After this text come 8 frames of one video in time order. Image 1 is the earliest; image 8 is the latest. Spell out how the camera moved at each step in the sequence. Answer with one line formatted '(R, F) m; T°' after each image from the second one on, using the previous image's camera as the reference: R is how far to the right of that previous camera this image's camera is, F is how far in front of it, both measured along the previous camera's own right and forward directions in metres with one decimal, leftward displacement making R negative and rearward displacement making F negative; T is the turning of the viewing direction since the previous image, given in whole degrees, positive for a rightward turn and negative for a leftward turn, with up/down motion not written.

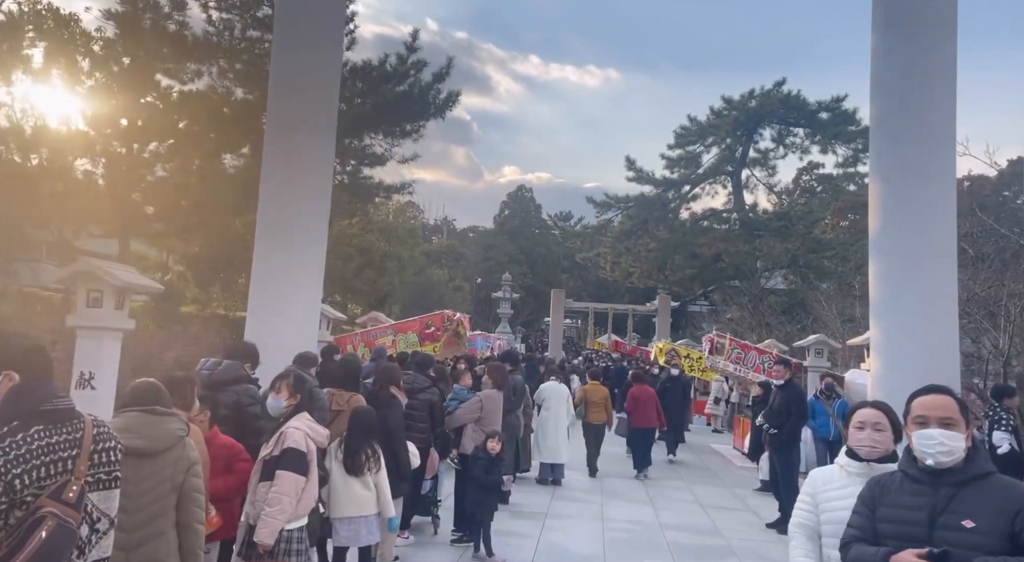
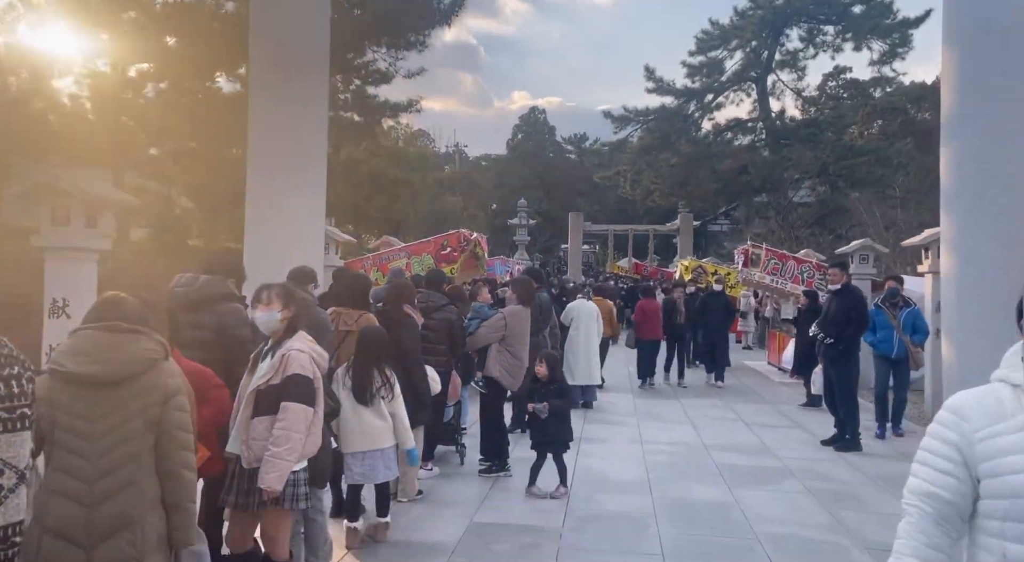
(-0.1, +0.9) m; -1°
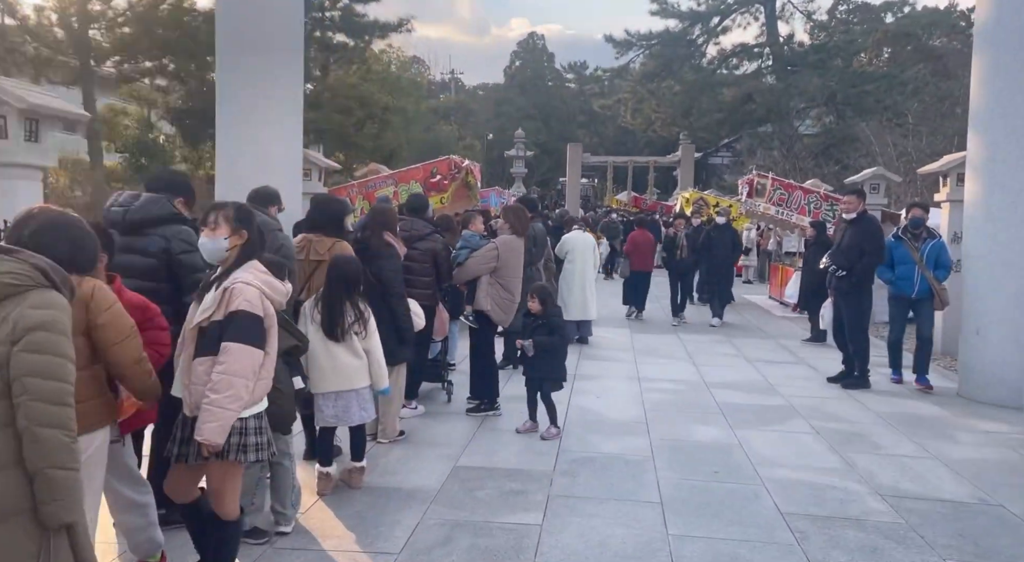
(+0.1, +0.5) m; 0°
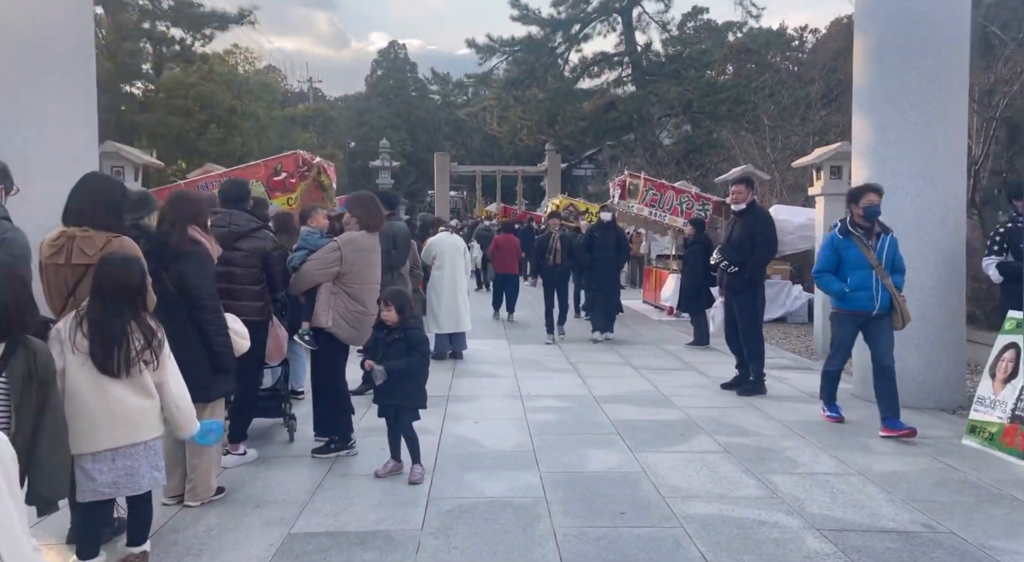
(+0.1, +1.1) m; +9°
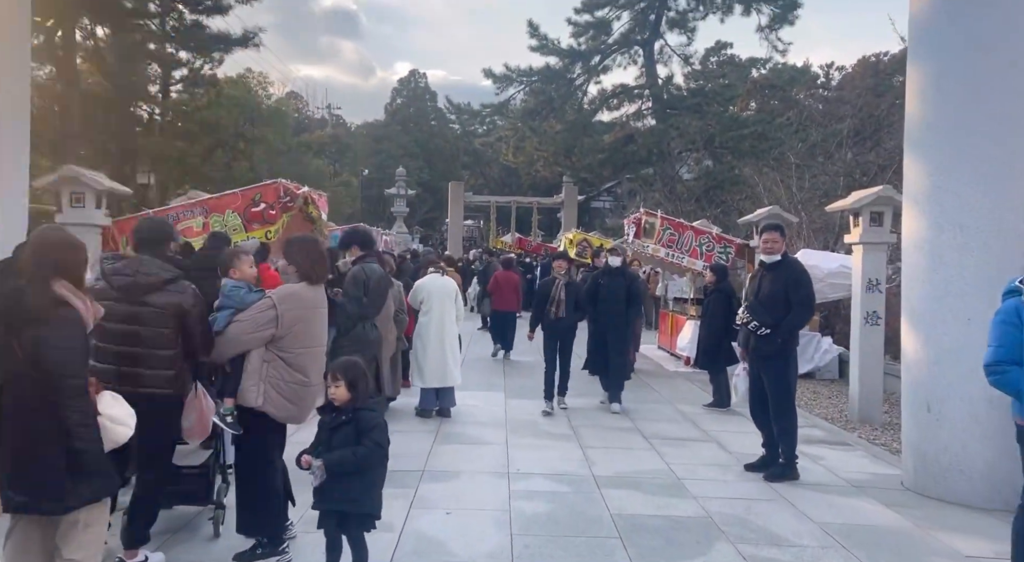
(+0.2, +1.0) m; -1°
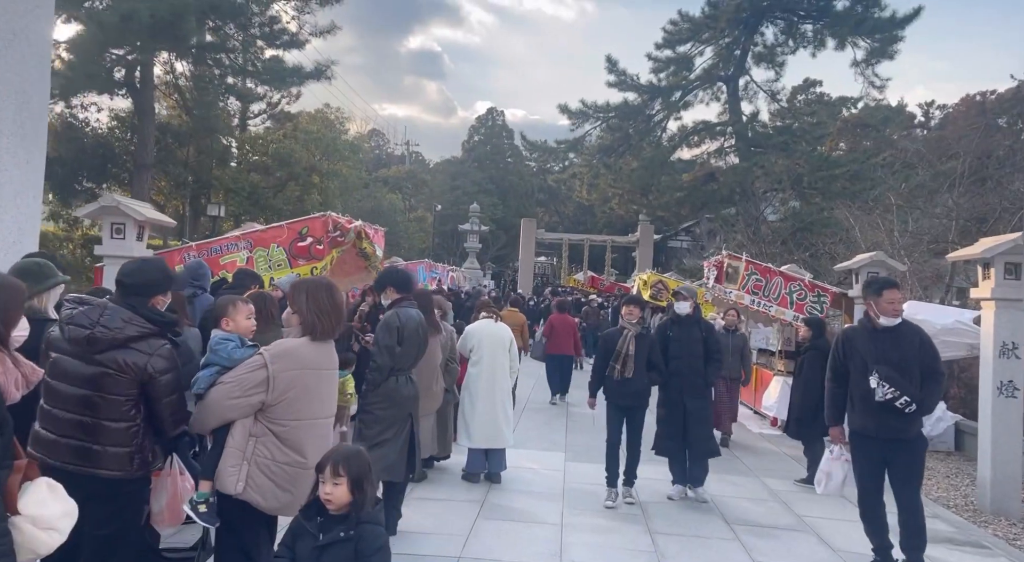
(+0.1, +1.0) m; -5°
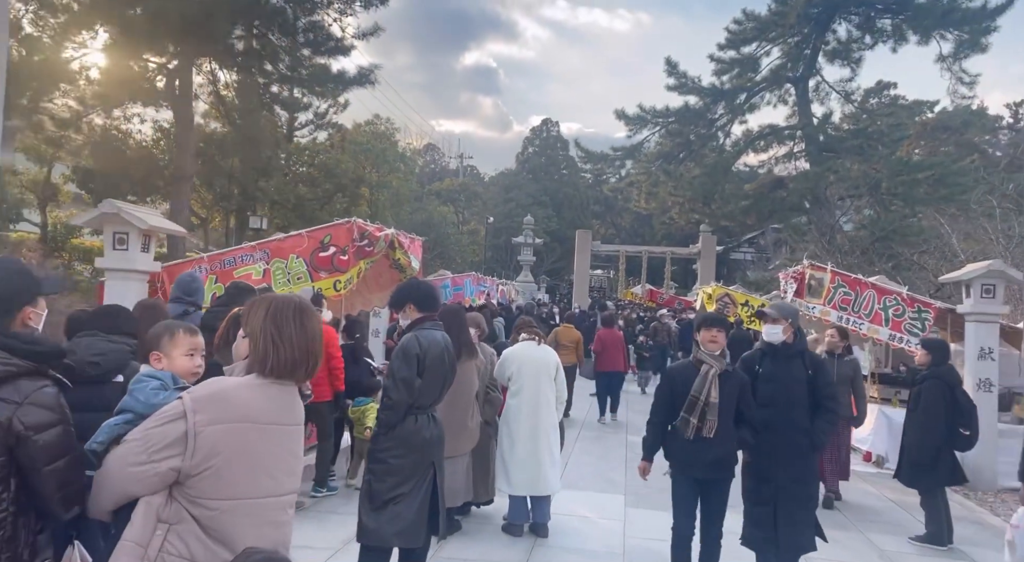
(0.0, +1.2) m; -4°
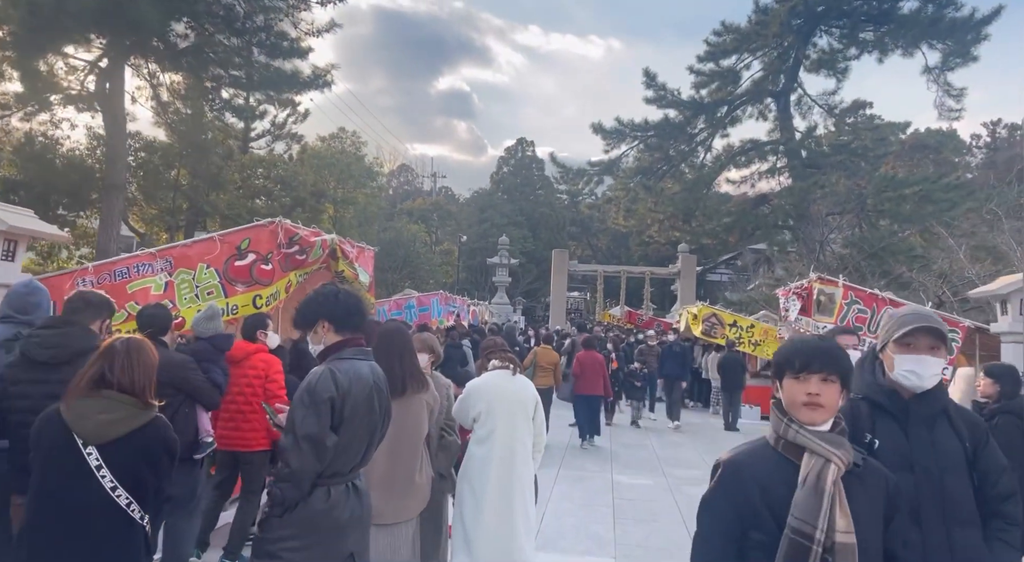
(+0.1, +1.5) m; +2°
